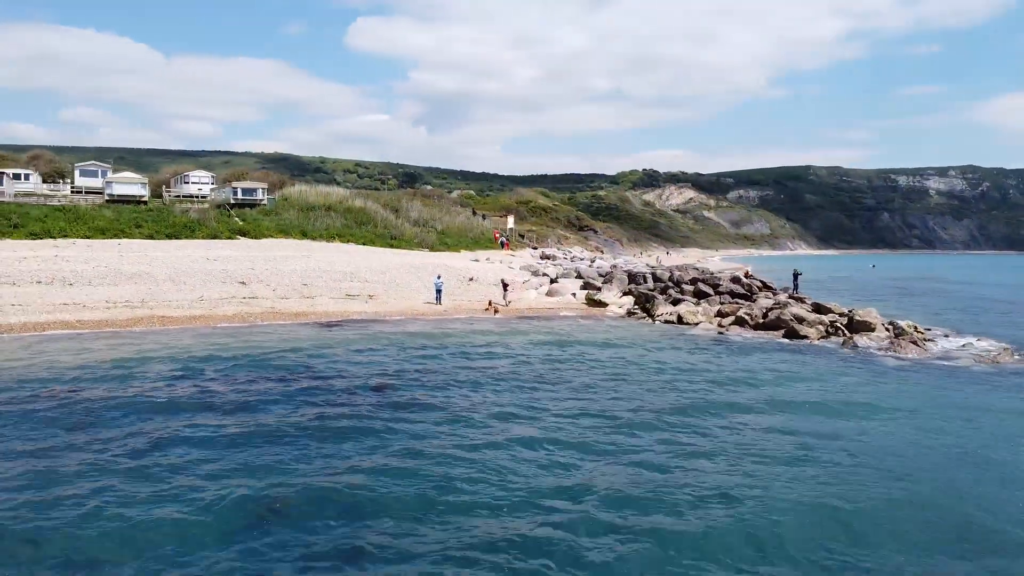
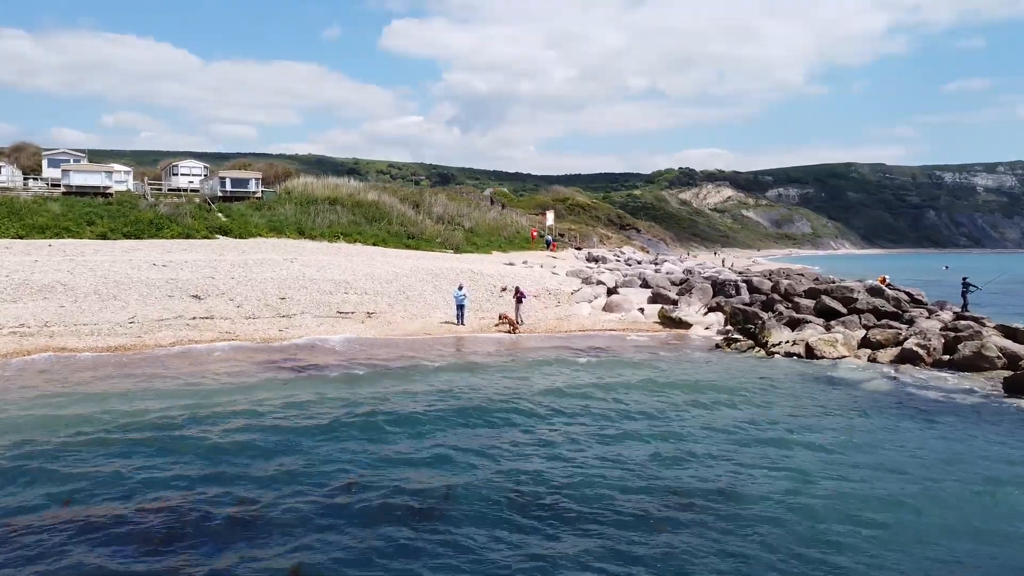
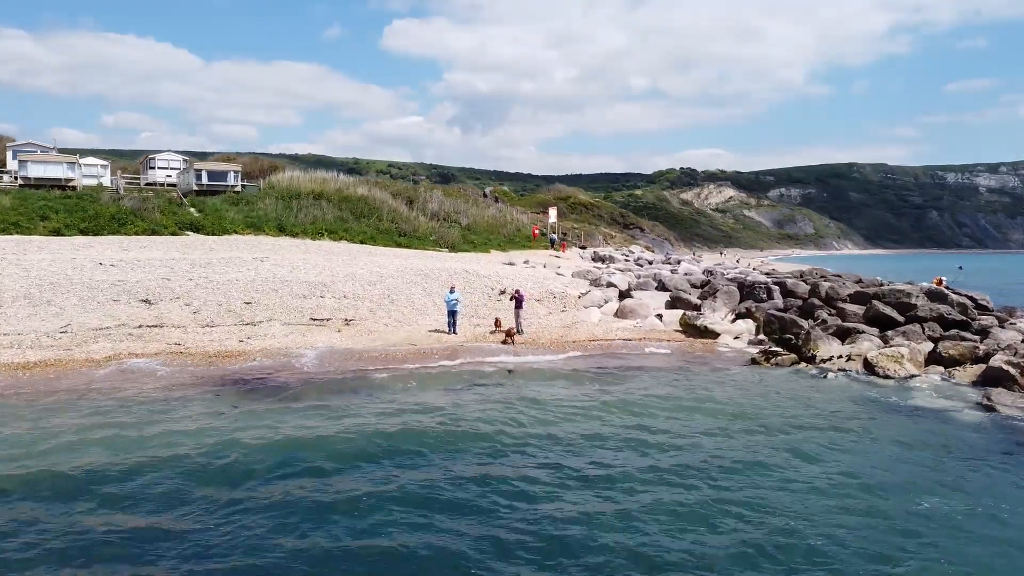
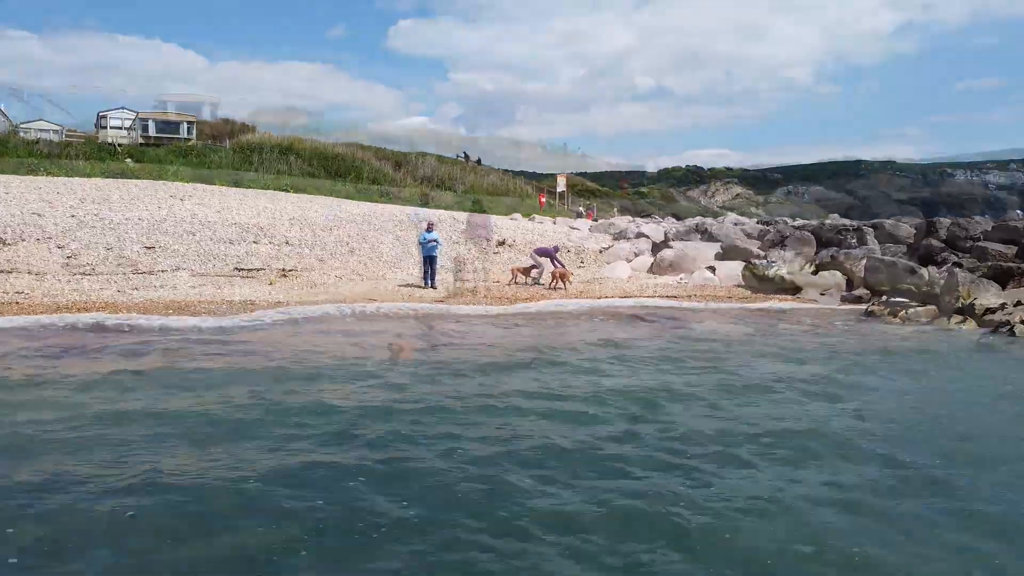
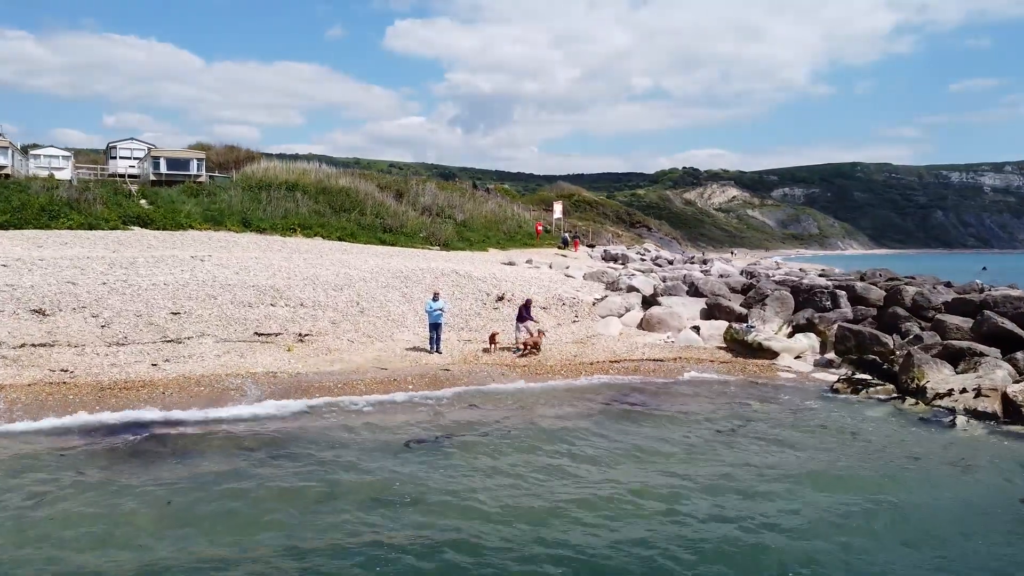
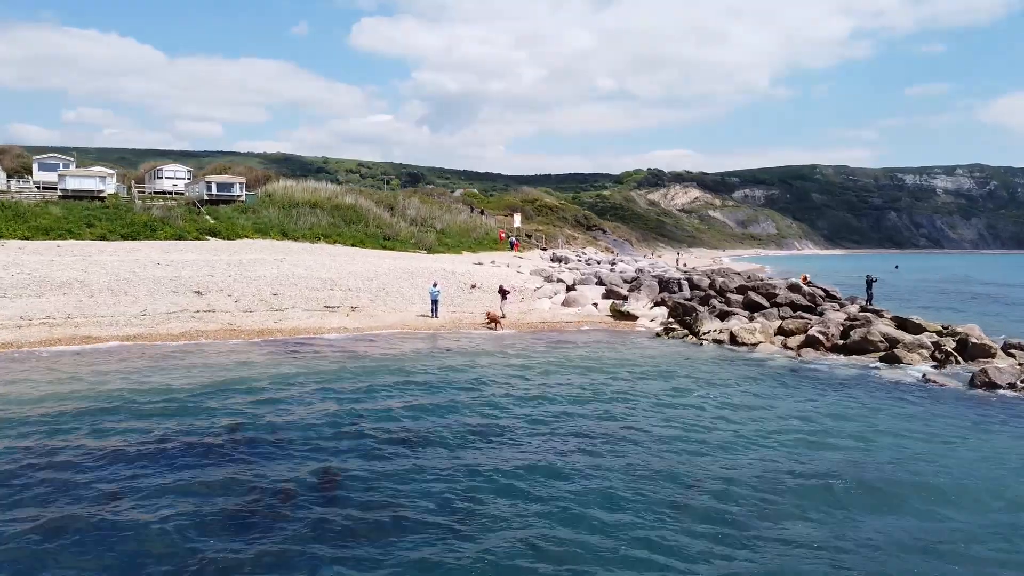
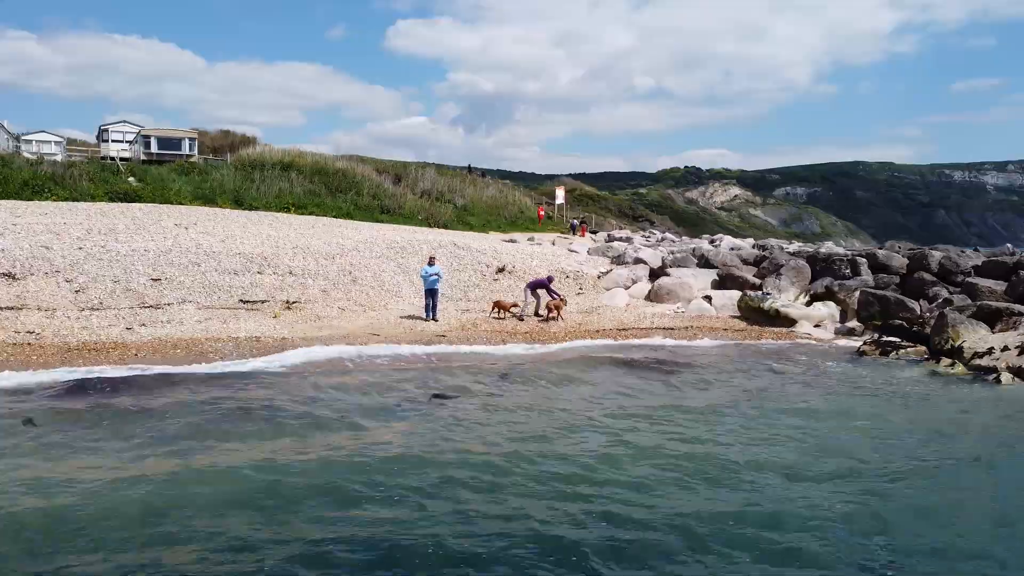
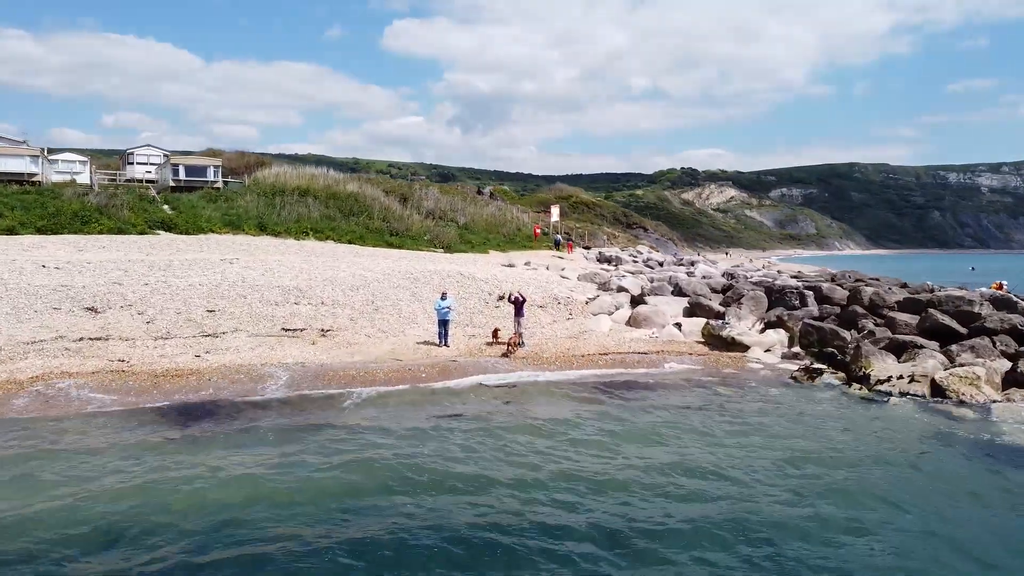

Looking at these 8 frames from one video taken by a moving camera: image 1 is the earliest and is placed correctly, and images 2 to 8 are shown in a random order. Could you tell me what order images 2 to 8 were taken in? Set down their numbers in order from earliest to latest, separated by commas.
6, 2, 3, 8, 5, 7, 4
